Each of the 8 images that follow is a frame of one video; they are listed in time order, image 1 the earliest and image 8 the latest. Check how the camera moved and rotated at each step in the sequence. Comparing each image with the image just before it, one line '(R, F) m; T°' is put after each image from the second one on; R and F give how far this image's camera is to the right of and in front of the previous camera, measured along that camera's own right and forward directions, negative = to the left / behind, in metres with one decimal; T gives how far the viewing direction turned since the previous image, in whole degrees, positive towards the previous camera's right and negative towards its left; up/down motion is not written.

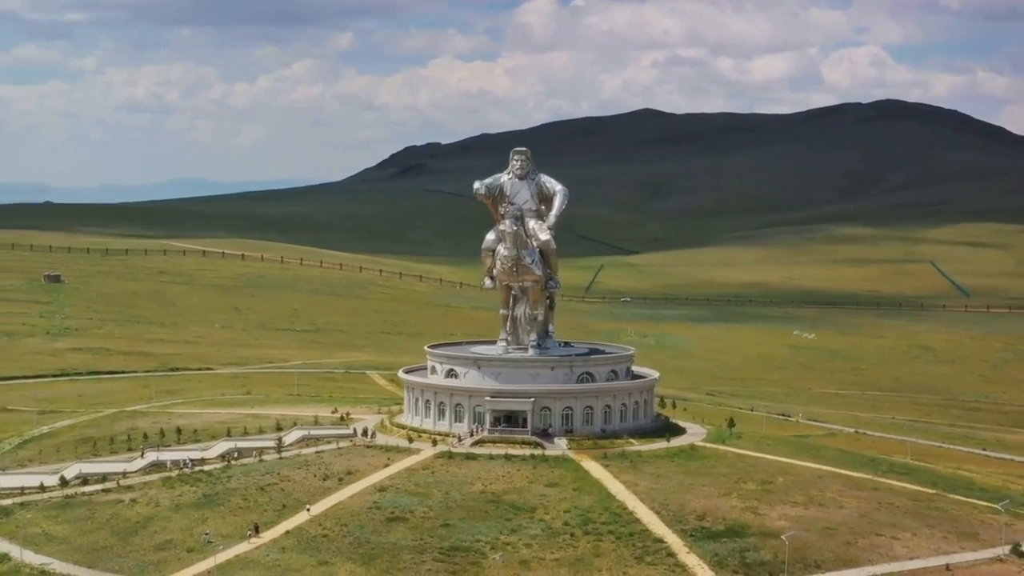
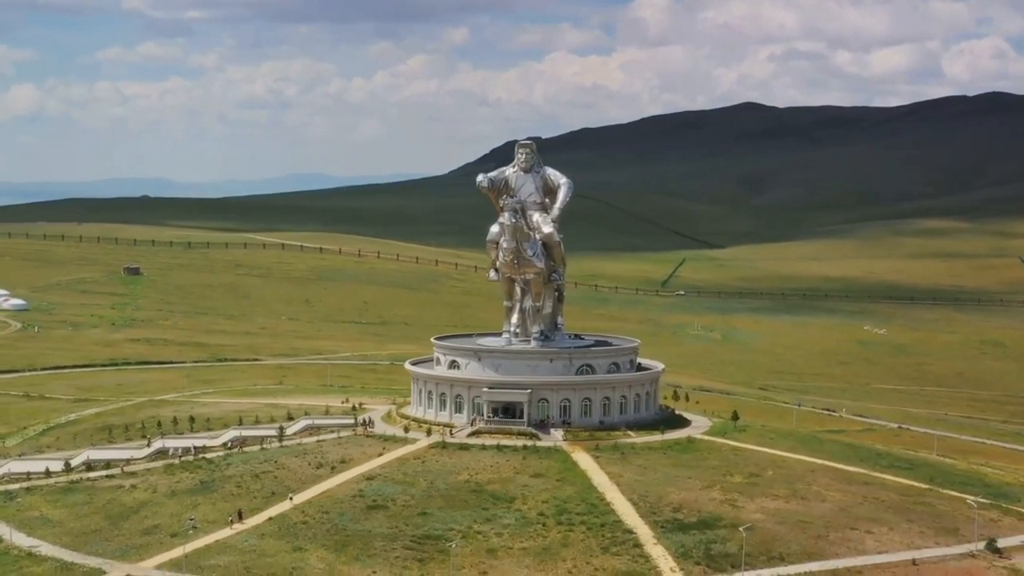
(+4.1, -0.3) m; -4°
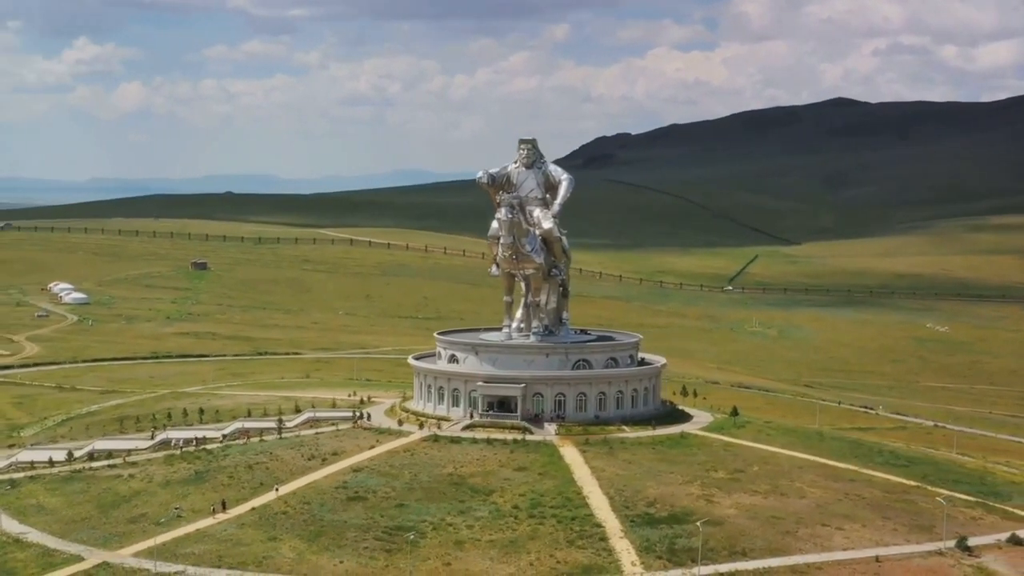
(+3.8, -0.3) m; -3°
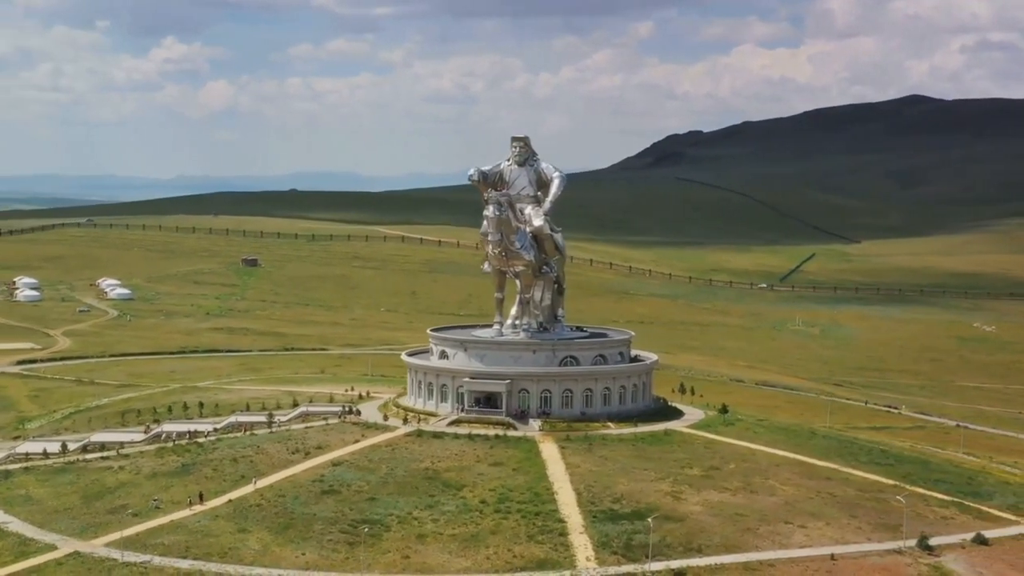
(+3.5, -0.3) m; -3°
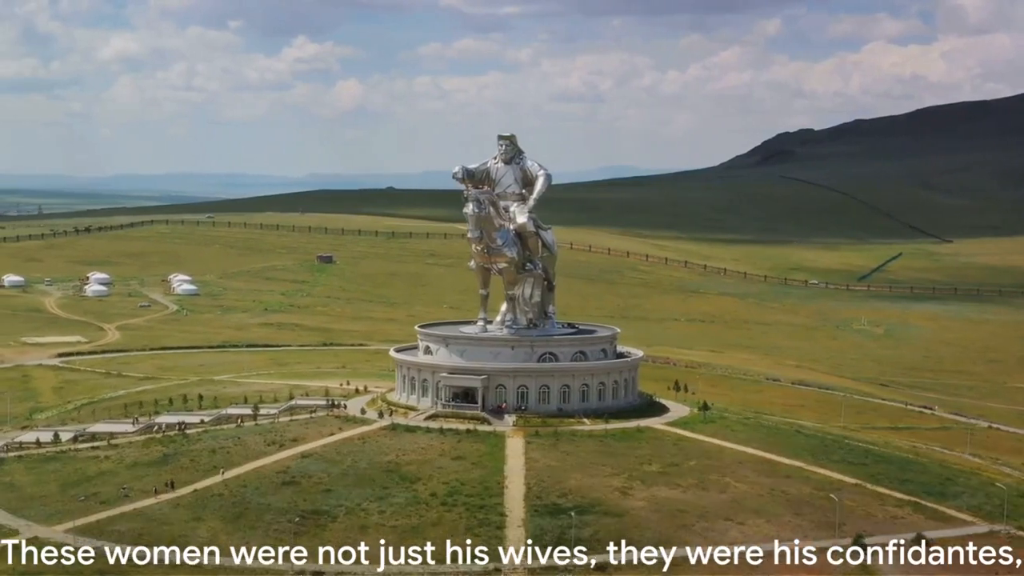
(+5.4, -0.4) m; -4°
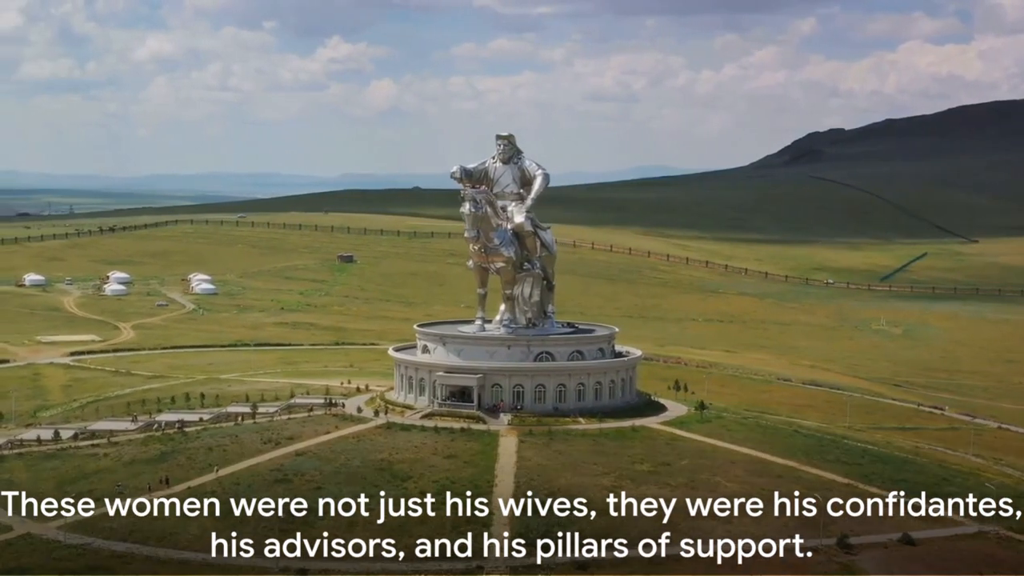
(+1.4, -0.1) m; -1°
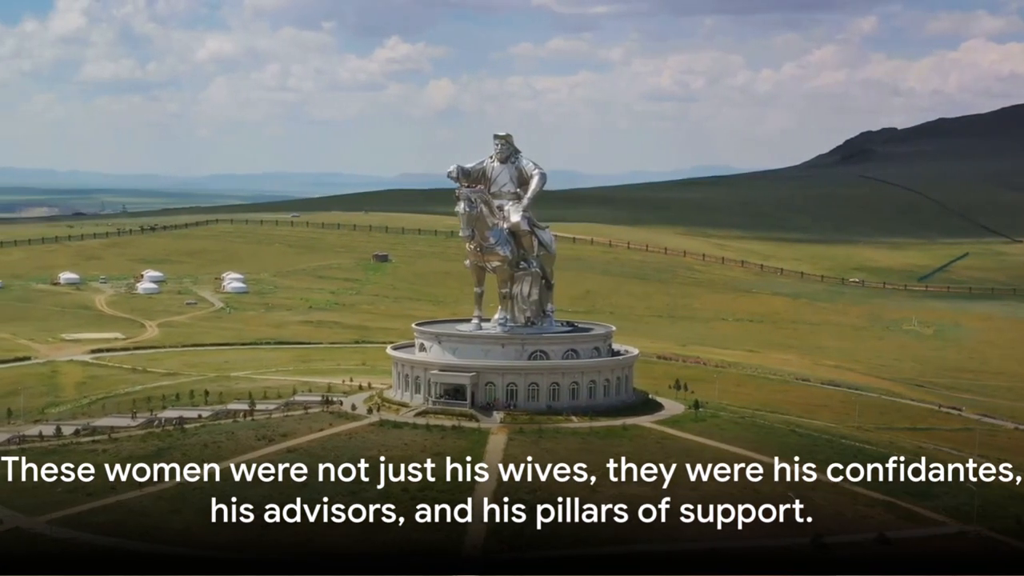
(+2.4, -0.3) m; -2°
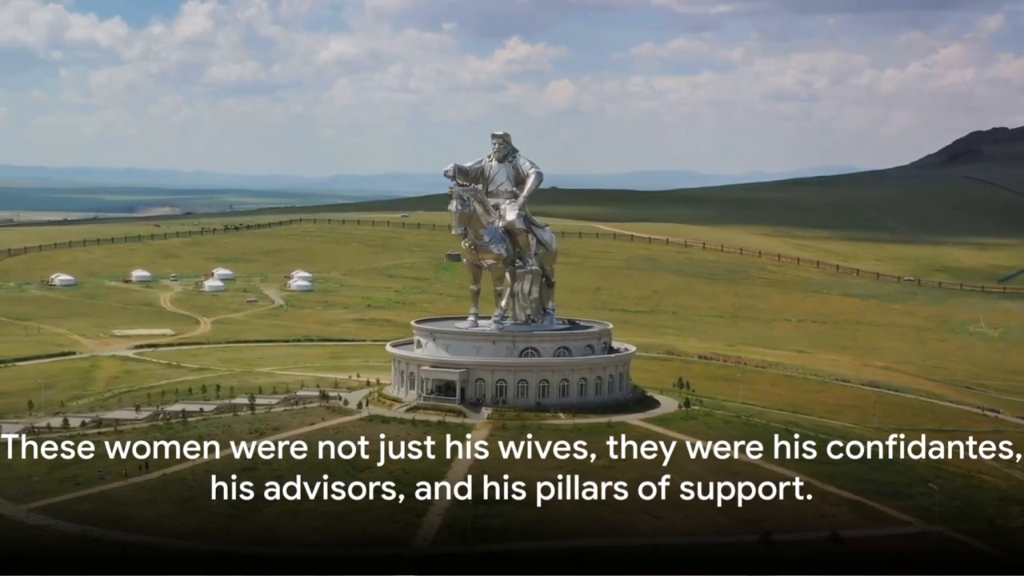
(+4.8, -0.4) m; -4°
